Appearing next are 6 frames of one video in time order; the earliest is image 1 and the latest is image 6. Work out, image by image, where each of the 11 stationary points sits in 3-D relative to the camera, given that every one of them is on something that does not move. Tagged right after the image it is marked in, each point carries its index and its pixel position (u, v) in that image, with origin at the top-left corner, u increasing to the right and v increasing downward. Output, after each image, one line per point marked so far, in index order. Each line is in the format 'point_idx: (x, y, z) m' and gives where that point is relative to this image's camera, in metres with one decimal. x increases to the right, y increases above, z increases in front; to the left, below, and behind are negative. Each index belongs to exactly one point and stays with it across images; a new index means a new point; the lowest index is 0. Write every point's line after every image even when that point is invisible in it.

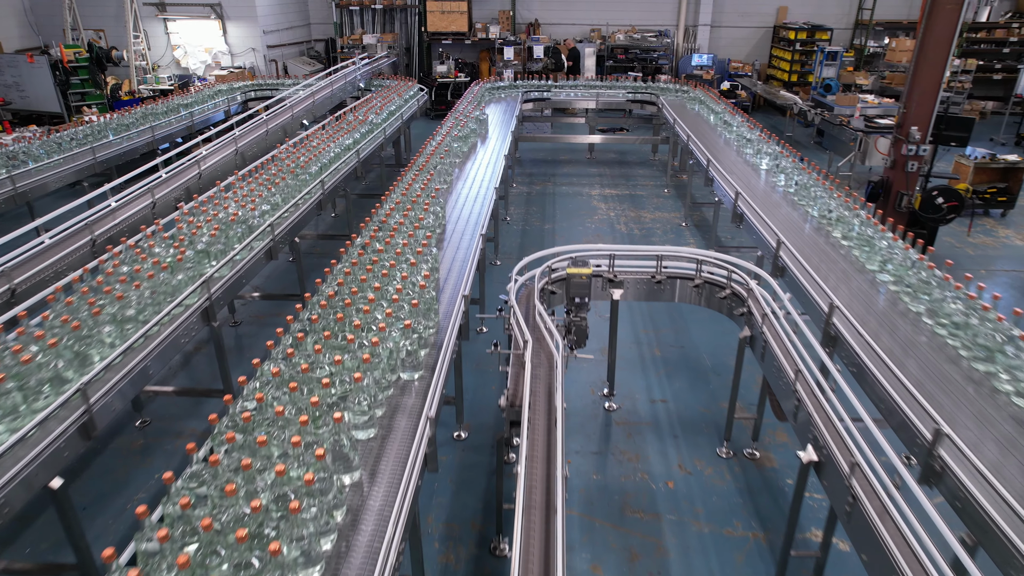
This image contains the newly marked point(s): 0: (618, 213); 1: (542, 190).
0: (+1.0, +0.7, +6.3) m
1: (+0.3, +1.0, +6.9) m
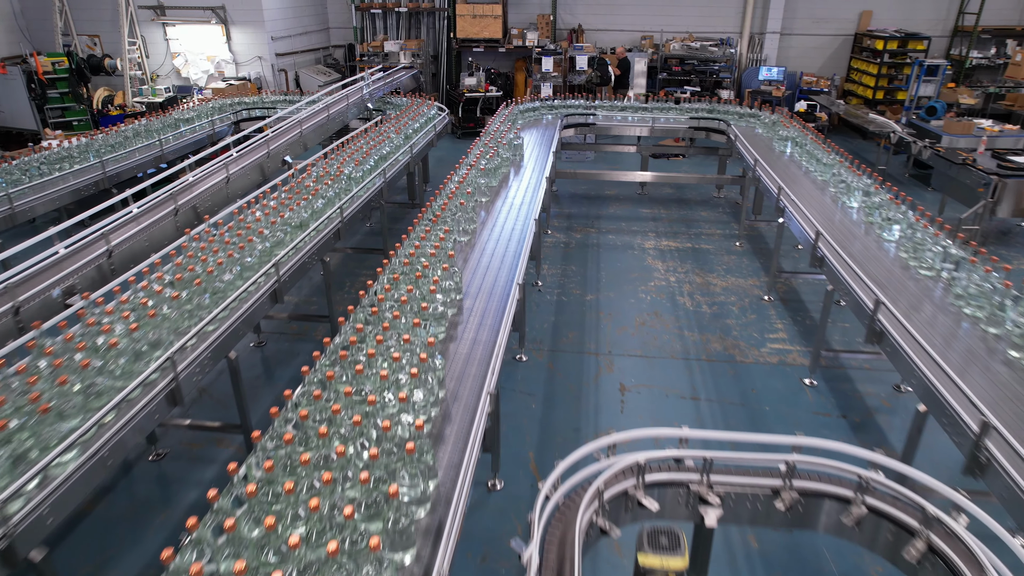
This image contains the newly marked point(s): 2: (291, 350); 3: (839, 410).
0: (+1.3, +0.1, +4.9) m
1: (+0.6, +0.4, +5.7) m
2: (-1.3, -0.4, +4.0) m
3: (+1.7, -0.6, +3.4) m
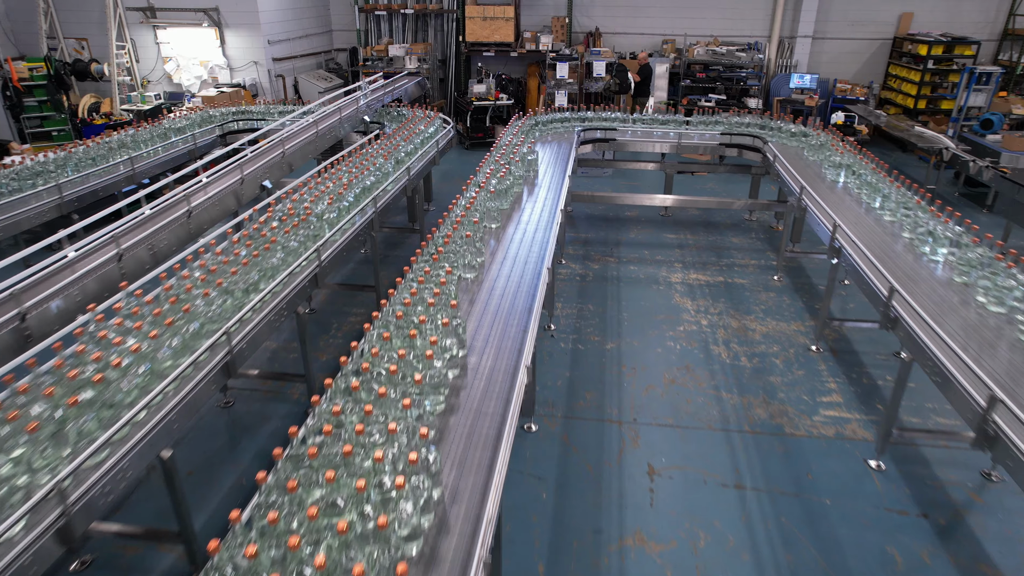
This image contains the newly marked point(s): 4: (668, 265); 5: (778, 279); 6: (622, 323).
0: (+1.3, -0.2, +4.3) m
1: (+0.7, +0.1, +5.0) m
2: (-1.3, -0.6, +3.4) m
3: (+1.7, -0.9, +2.8) m
4: (+1.2, +0.2, +5.2) m
5: (+2.0, +0.1, +4.9) m
6: (+0.7, -0.2, +4.3) m
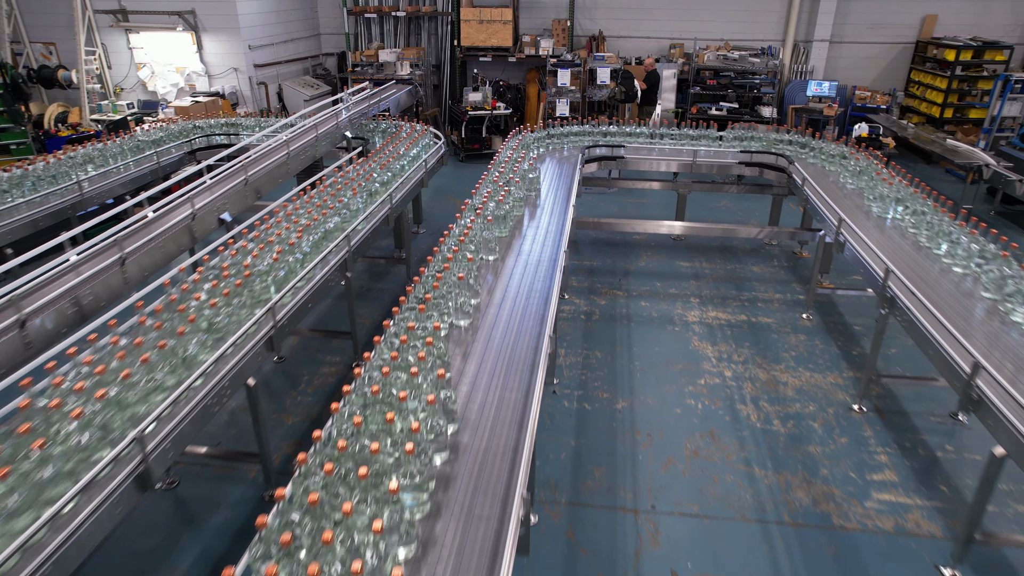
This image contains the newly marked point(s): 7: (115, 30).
0: (+1.3, -0.5, +3.8) m
1: (+0.7, -0.1, +4.5) m
2: (-1.3, -0.9, +2.9) m
3: (+1.7, -1.2, +2.3) m
4: (+1.2, -0.1, +4.6) m
5: (+1.9, -0.2, +4.4) m
6: (+0.7, -0.5, +3.8) m
7: (-4.6, +3.0, +7.7) m
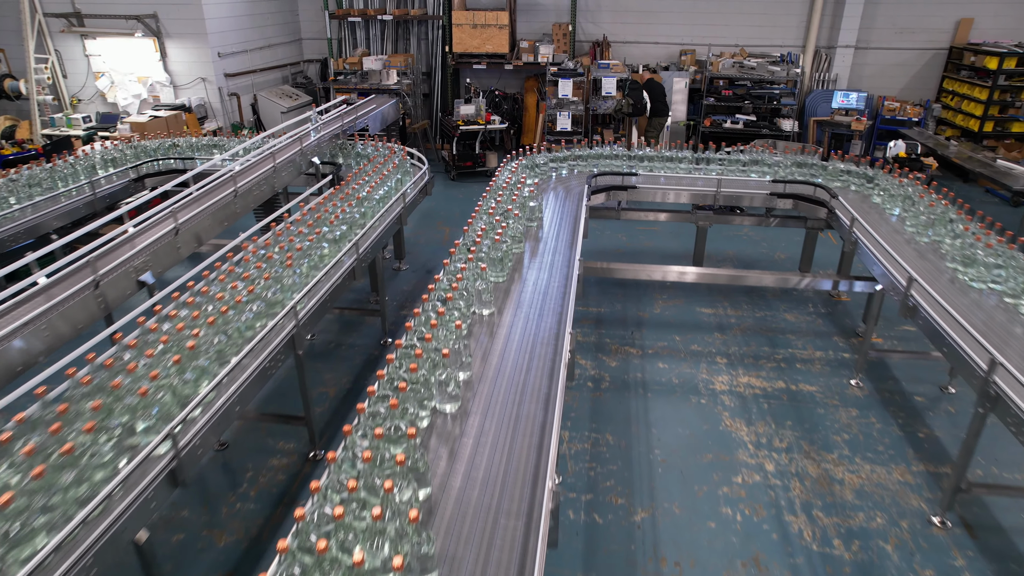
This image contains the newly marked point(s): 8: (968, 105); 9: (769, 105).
0: (+1.3, -0.8, +3.1) m
1: (+0.6, -0.5, +3.8) m
2: (-1.3, -1.2, +2.2) m
3: (+1.7, -1.5, +1.6) m
4: (+1.2, -0.4, +3.9) m
5: (+1.9, -0.5, +3.7) m
6: (+0.7, -0.8, +3.1) m
7: (-4.6, +2.6, +7.0) m
8: (+5.0, +2.0, +7.3) m
9: (+2.9, +2.0, +7.5) m
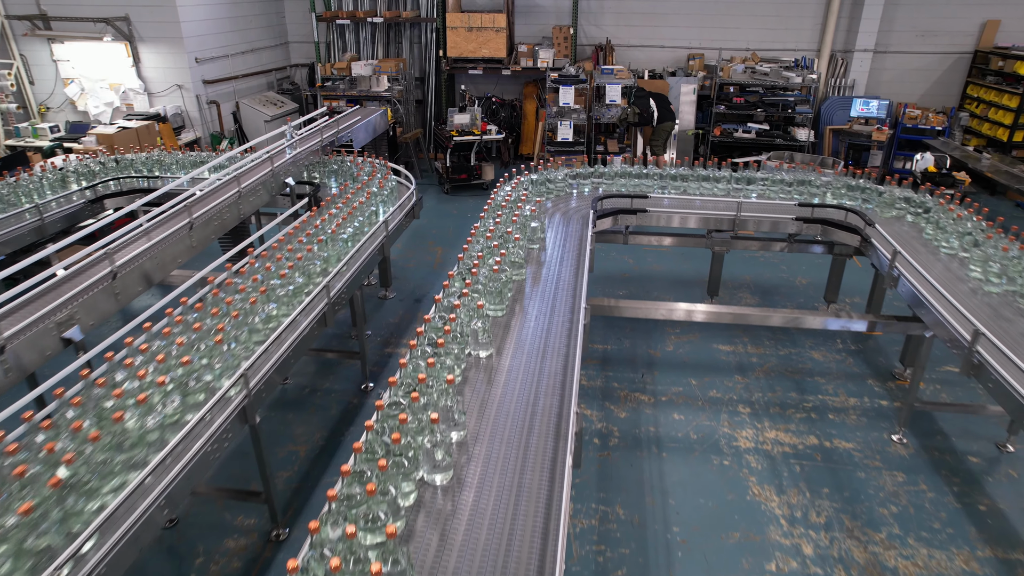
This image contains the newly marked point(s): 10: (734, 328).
0: (+1.2, -1.0, +2.6) m
1: (+0.6, -0.7, +3.3) m
2: (-1.4, -1.5, +1.7) m
3: (+1.6, -1.7, +1.1) m
4: (+1.1, -0.6, +3.5) m
5: (+1.9, -0.7, +3.2) m
6: (+0.6, -1.0, +2.6) m
7: (-4.6, +2.4, +6.5) m
8: (+5.0, +1.8, +6.9) m
9: (+2.9, +1.8, +7.0) m
10: (+1.4, -0.2, +4.2) m
